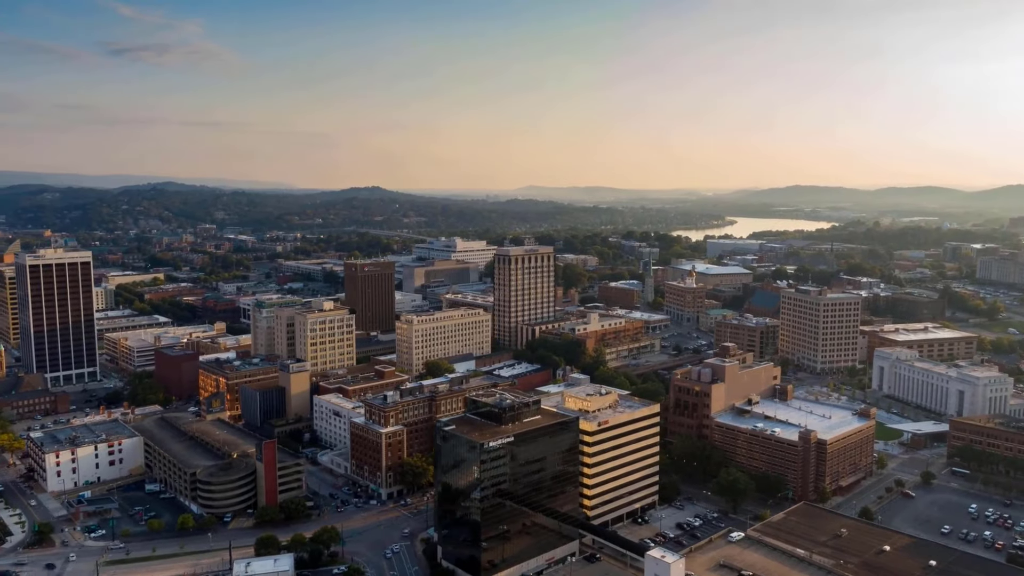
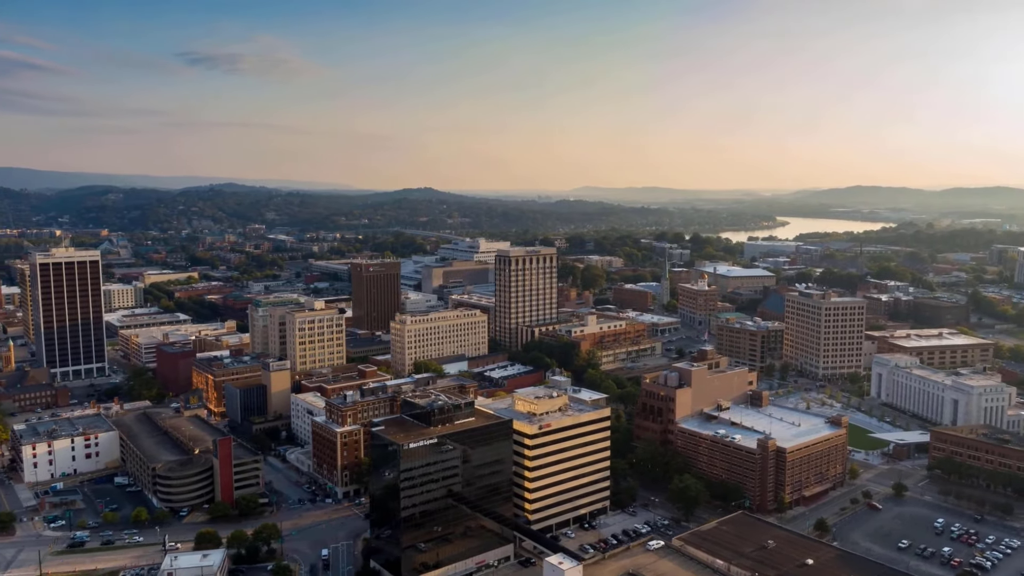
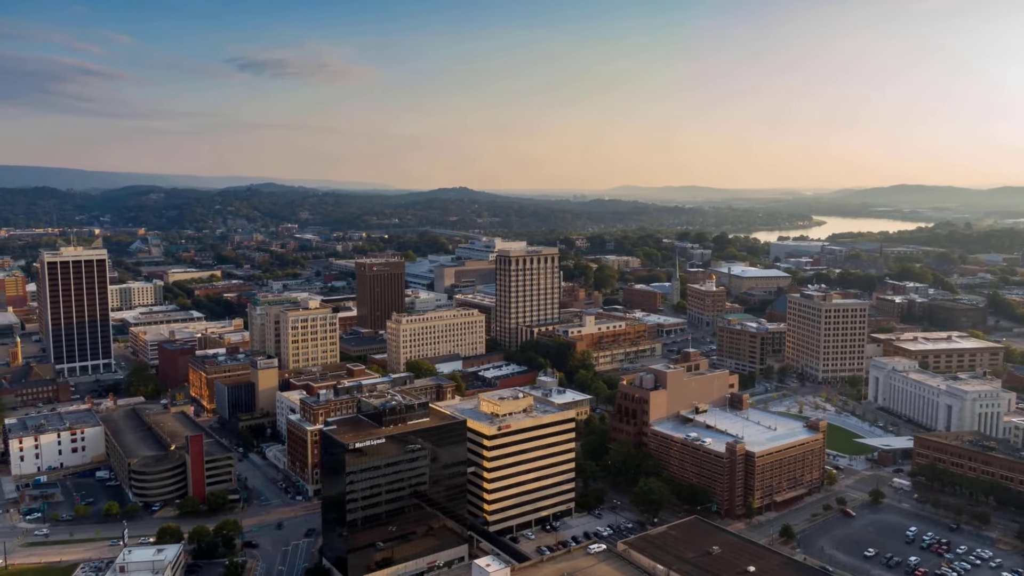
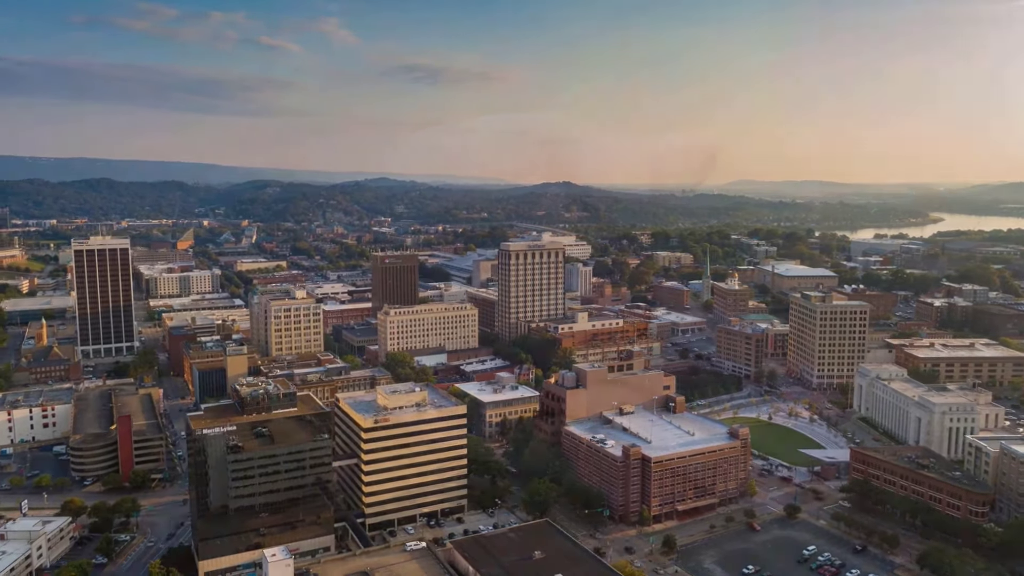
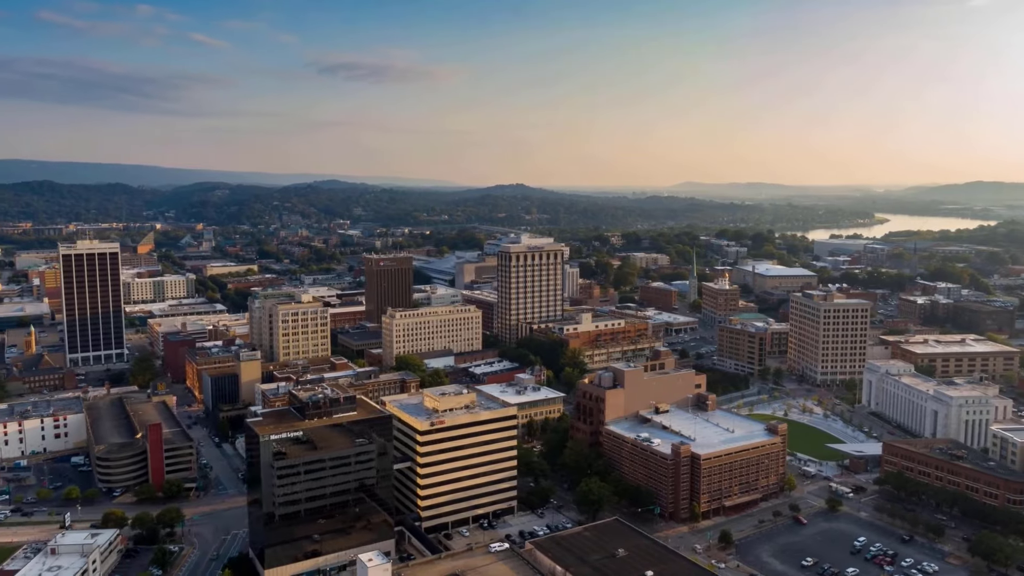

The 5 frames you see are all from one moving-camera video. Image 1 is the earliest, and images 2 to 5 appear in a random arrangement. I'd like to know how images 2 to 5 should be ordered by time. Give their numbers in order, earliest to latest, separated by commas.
2, 3, 5, 4
